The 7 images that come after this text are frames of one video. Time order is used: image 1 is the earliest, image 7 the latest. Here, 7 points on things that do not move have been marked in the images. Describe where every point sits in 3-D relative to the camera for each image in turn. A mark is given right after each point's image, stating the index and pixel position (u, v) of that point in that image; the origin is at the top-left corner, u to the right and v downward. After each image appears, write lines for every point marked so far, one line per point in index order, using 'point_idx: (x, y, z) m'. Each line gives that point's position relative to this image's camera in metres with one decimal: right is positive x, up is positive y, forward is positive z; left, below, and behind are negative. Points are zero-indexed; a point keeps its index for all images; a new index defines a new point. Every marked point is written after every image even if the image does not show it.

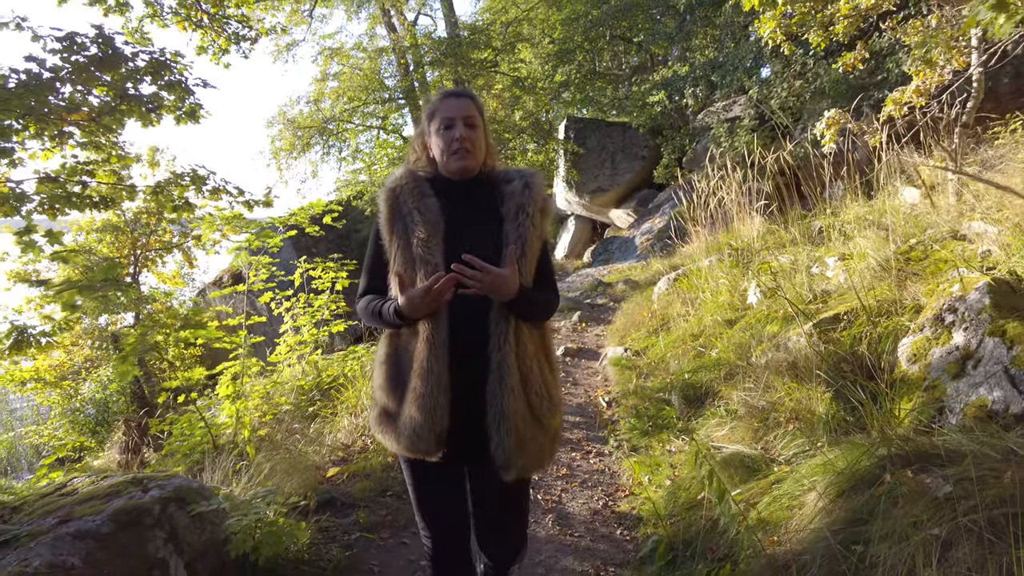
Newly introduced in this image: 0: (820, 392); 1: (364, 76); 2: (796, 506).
0: (+1.2, -0.4, +2.7) m
1: (-2.9, +4.1, +13.1) m
2: (+0.8, -0.6, +2.0) m
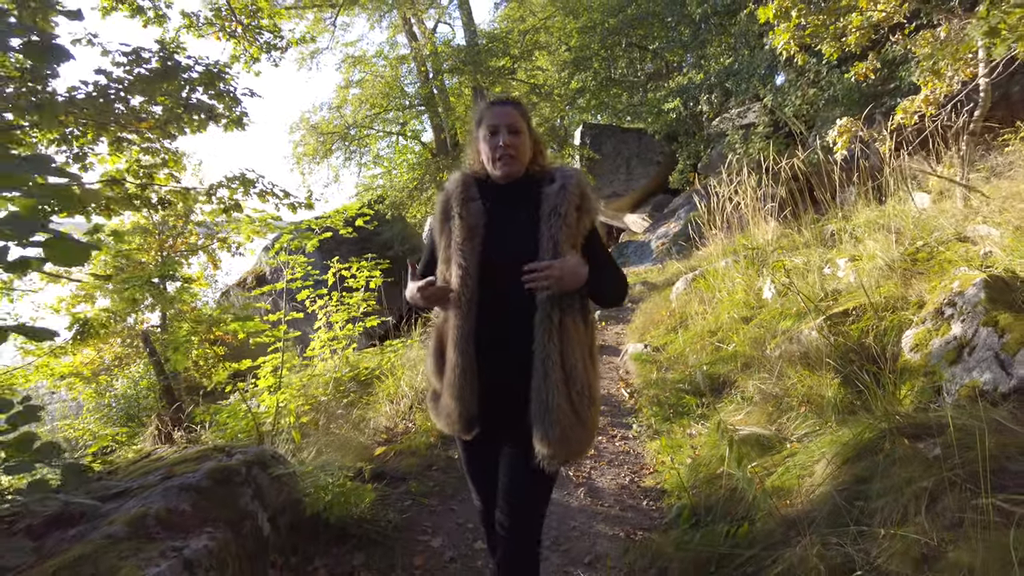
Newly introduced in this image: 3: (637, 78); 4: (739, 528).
0: (+1.4, -0.4, +2.9) m
1: (-2.6, +4.0, +13.5) m
2: (+1.0, -0.6, +2.3) m
3: (+2.3, +4.0, +12.7) m
4: (+0.7, -0.8, +2.2) m
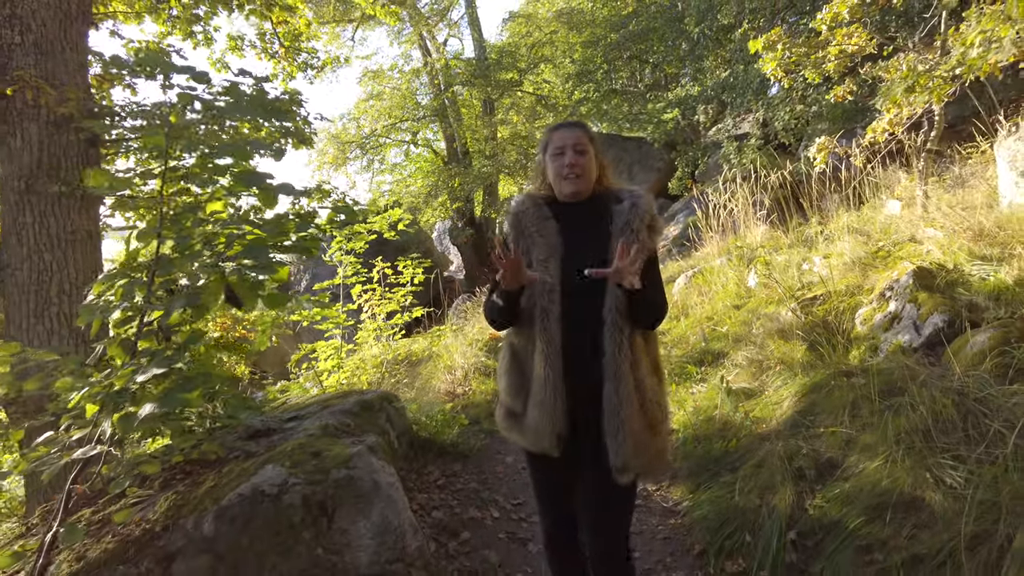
0: (+1.6, -0.3, +3.8) m
1: (-2.4, +4.1, +14.4) m
2: (+1.2, -0.5, +3.2) m
3: (+2.5, +4.0, +13.7) m
4: (+1.0, -0.7, +3.1) m
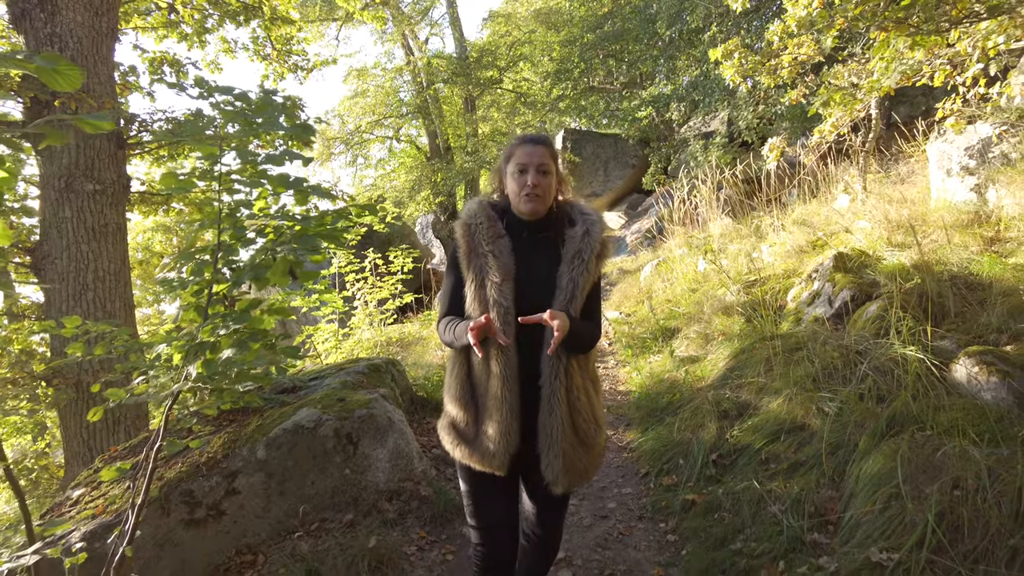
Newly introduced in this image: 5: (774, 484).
0: (+1.5, -0.2, +4.5) m
1: (-2.8, +4.2, +14.9) m
2: (+1.1, -0.4, +3.8) m
3: (+2.1, +4.2, +14.3) m
4: (+0.9, -0.6, +3.8) m
5: (+1.0, -0.7, +2.5) m
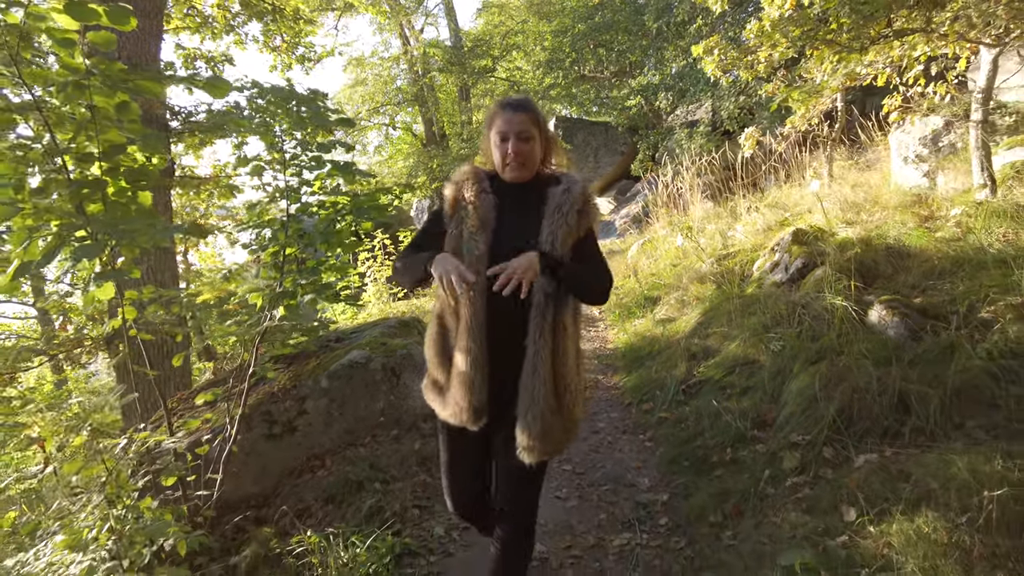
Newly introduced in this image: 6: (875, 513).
0: (+1.5, 0.0, +5.2) m
1: (-2.9, +4.7, +15.5) m
2: (+1.2, -0.2, +4.6) m
3: (+2.0, +4.6, +15.0) m
4: (+0.9, -0.4, +4.5) m
5: (+1.0, -0.5, +3.3) m
6: (+1.2, -0.7, +2.2) m
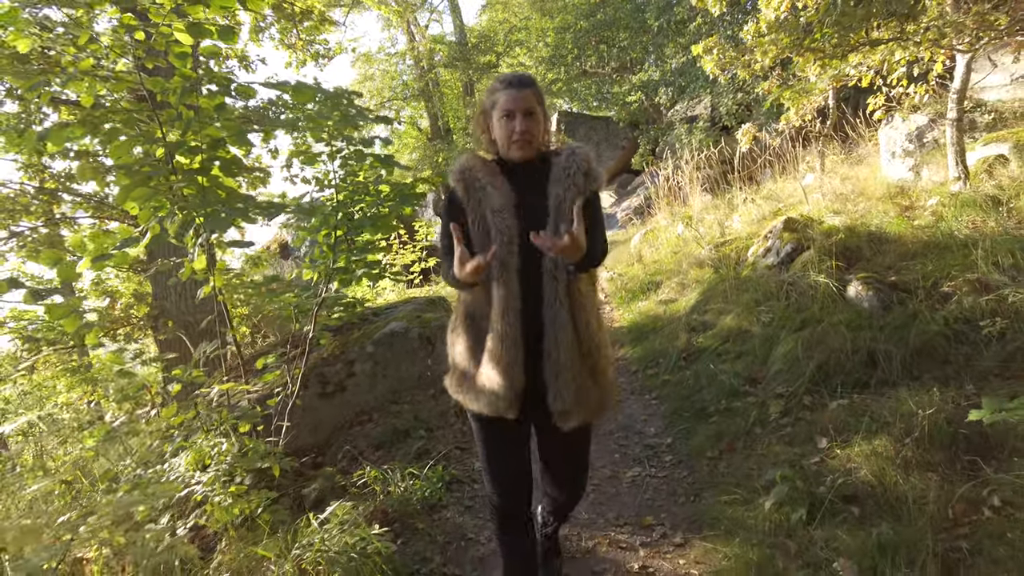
0: (+1.7, +0.2, +5.7) m
1: (-2.8, +4.9, +15.9) m
2: (+1.3, -0.1, +5.0) m
3: (+2.1, +4.9, +15.4) m
4: (+1.1, -0.3, +5.0) m
5: (+1.2, -0.4, +3.7) m
6: (+1.3, -0.6, +2.7) m
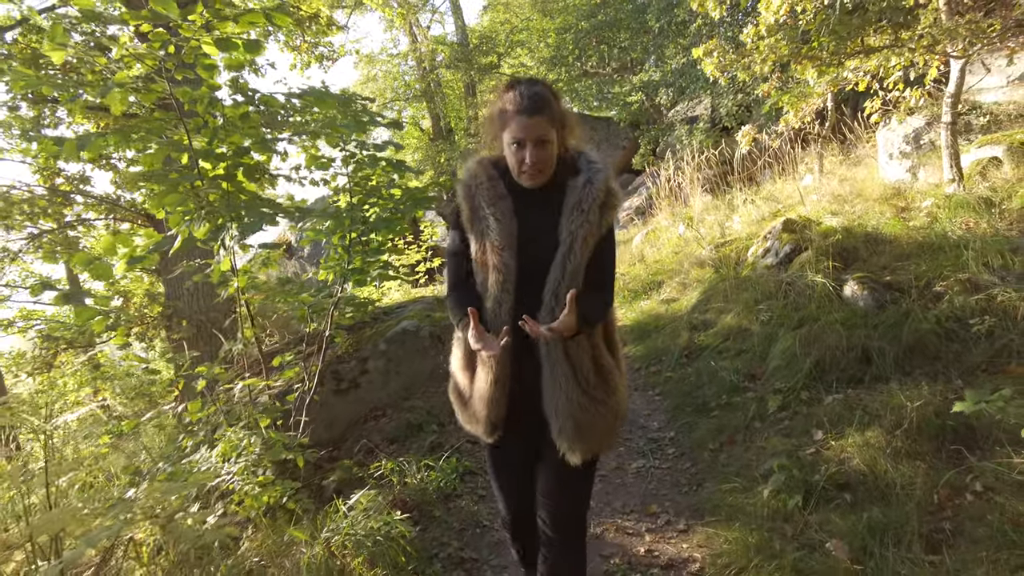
0: (+1.7, +0.2, +5.8) m
1: (-2.8, +4.9, +16.0) m
2: (+1.4, -0.1, +5.2) m
3: (+2.1, +4.9, +15.5) m
4: (+1.1, -0.2, +5.1) m
5: (+1.2, -0.4, +3.9) m
6: (+1.3, -0.6, +2.8) m
